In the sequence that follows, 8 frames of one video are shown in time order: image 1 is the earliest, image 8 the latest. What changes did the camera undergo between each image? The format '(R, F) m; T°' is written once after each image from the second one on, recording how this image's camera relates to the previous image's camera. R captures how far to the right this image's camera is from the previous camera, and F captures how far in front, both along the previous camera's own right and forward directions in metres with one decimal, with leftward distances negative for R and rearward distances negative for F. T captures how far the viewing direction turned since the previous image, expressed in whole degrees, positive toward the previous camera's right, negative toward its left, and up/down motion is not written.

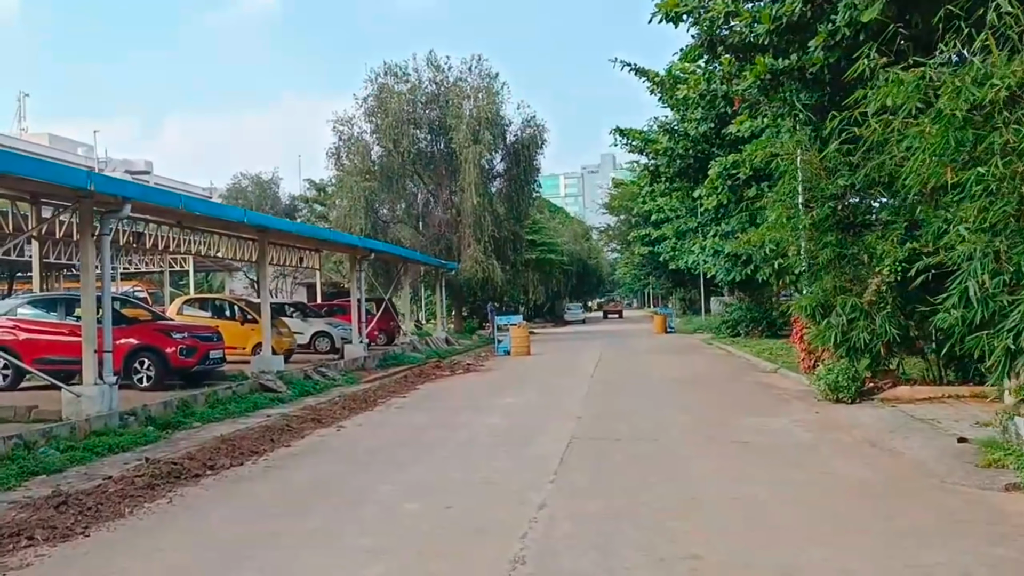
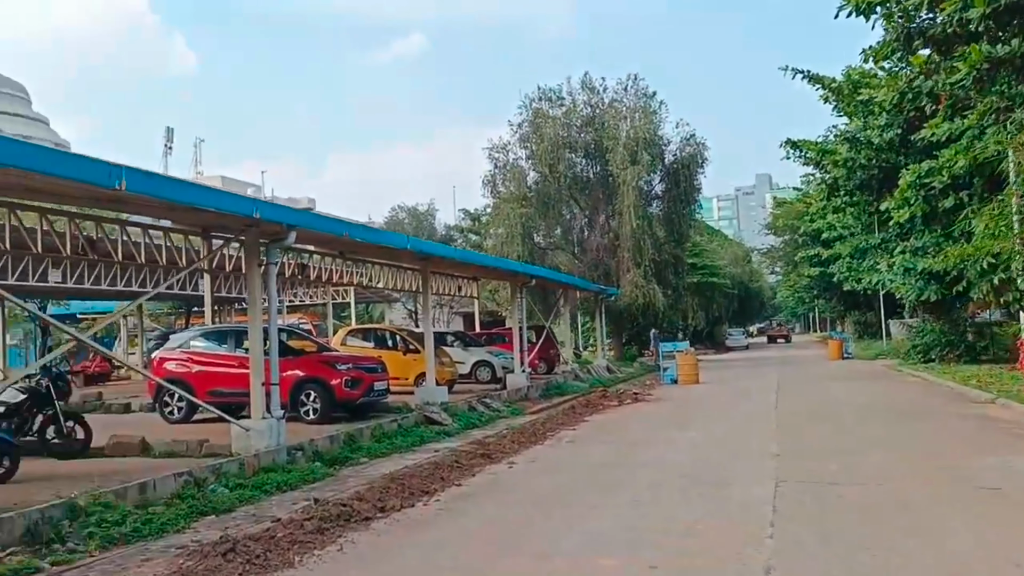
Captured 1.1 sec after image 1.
(-0.4, +0.9) m; -9°
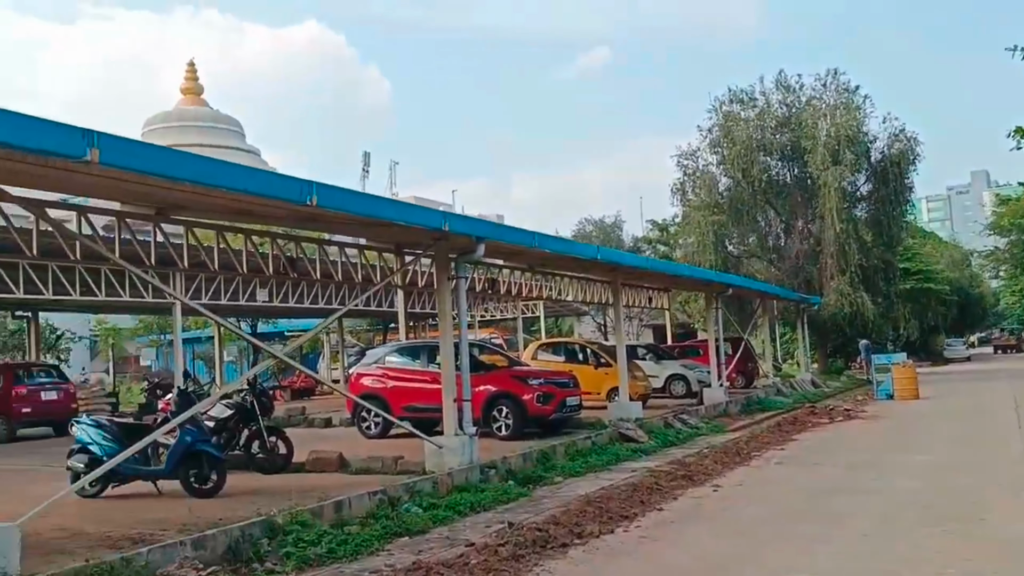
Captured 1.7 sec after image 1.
(-0.1, +0.6) m; -12°
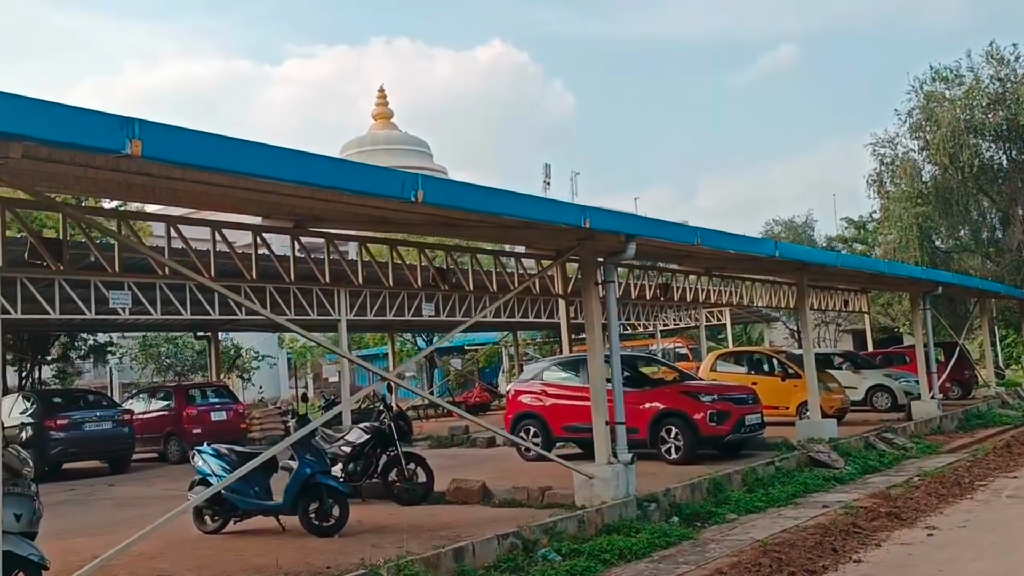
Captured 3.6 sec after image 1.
(+0.3, +1.4) m; -12°
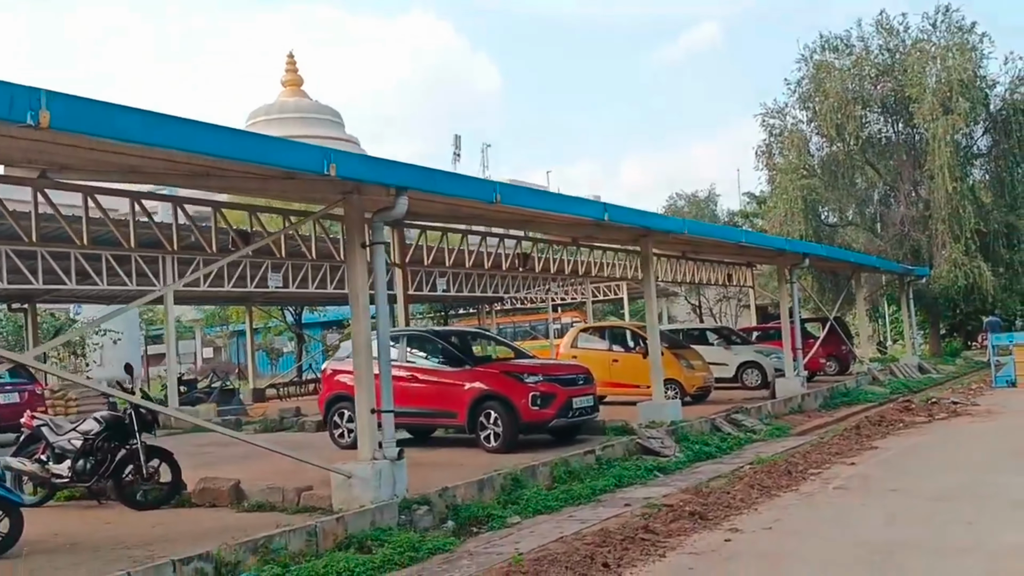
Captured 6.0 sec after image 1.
(+1.5, +1.5) m; +5°
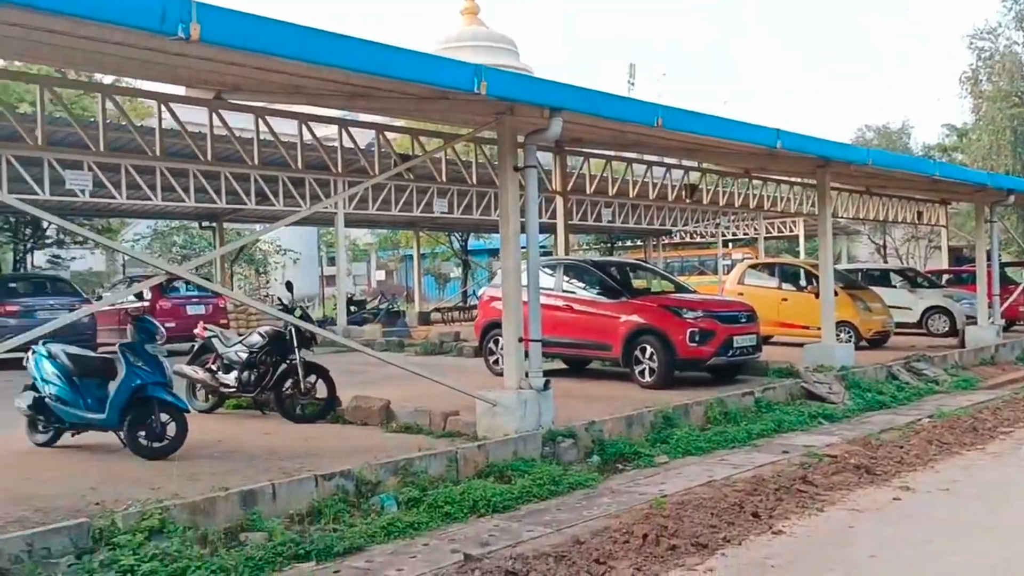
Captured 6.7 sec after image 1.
(+0.1, +0.4) m; -10°
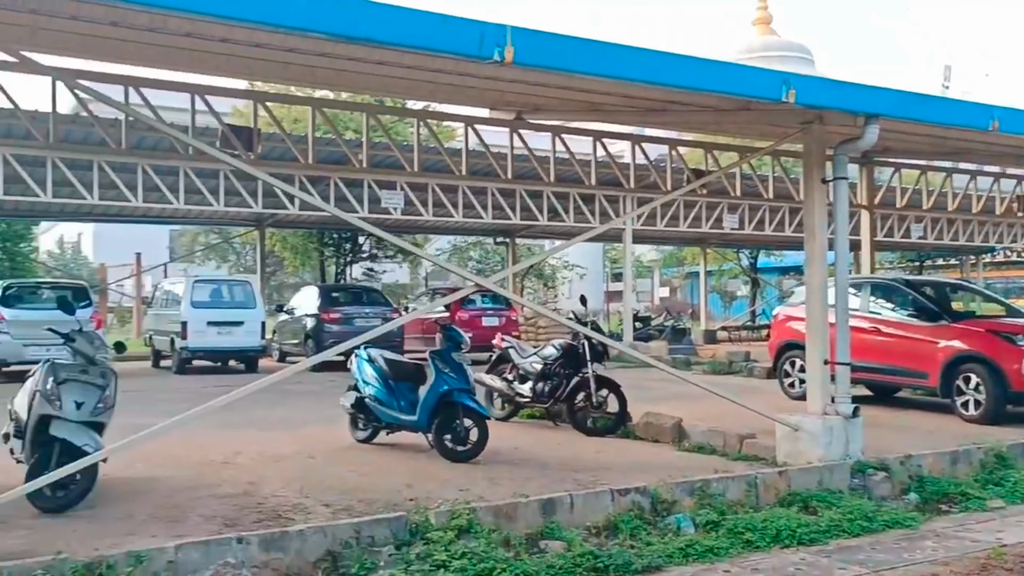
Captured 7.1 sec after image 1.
(-0.1, +0.1) m; -17°
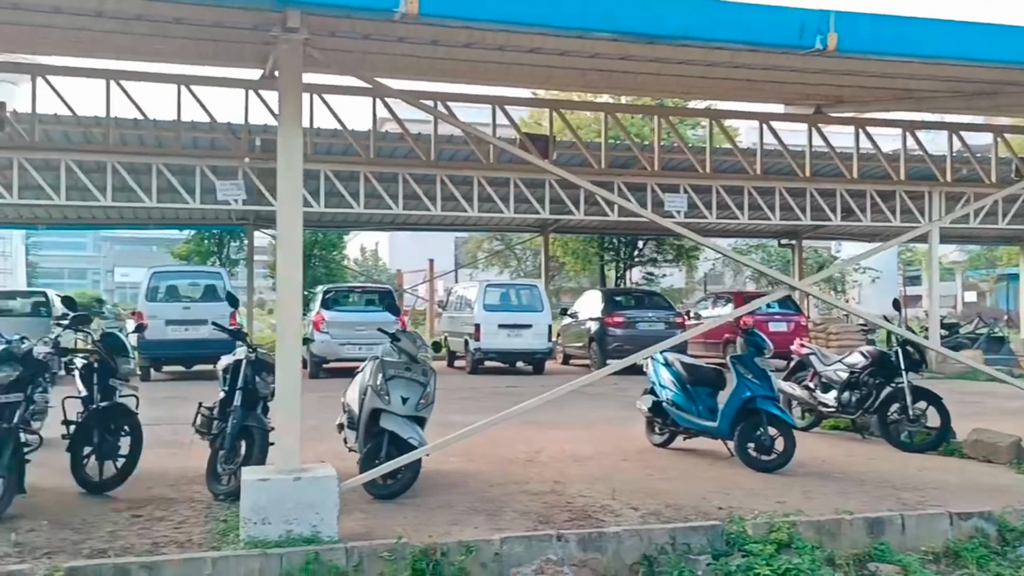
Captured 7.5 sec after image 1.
(-0.3, 0.0) m; -17°
